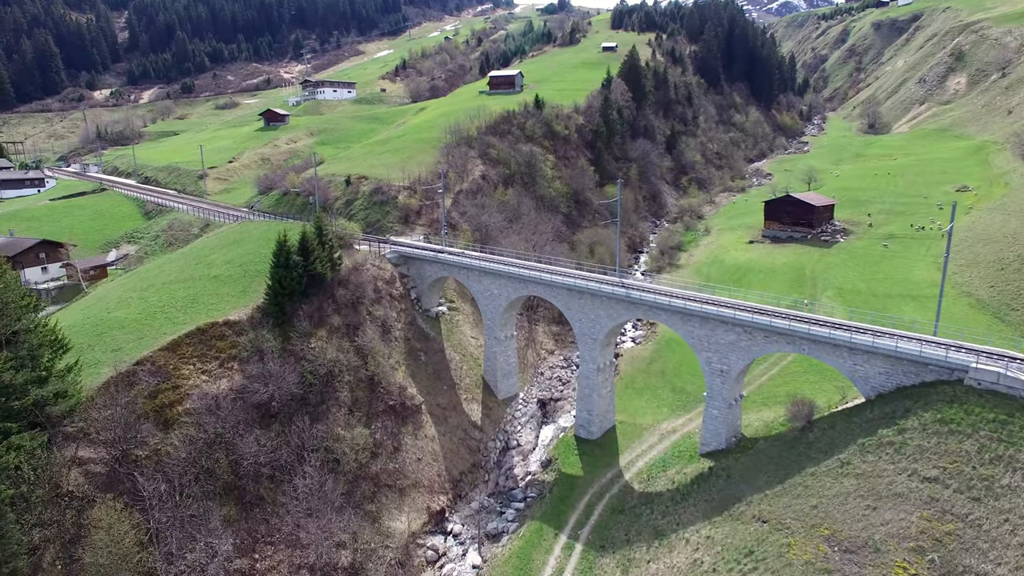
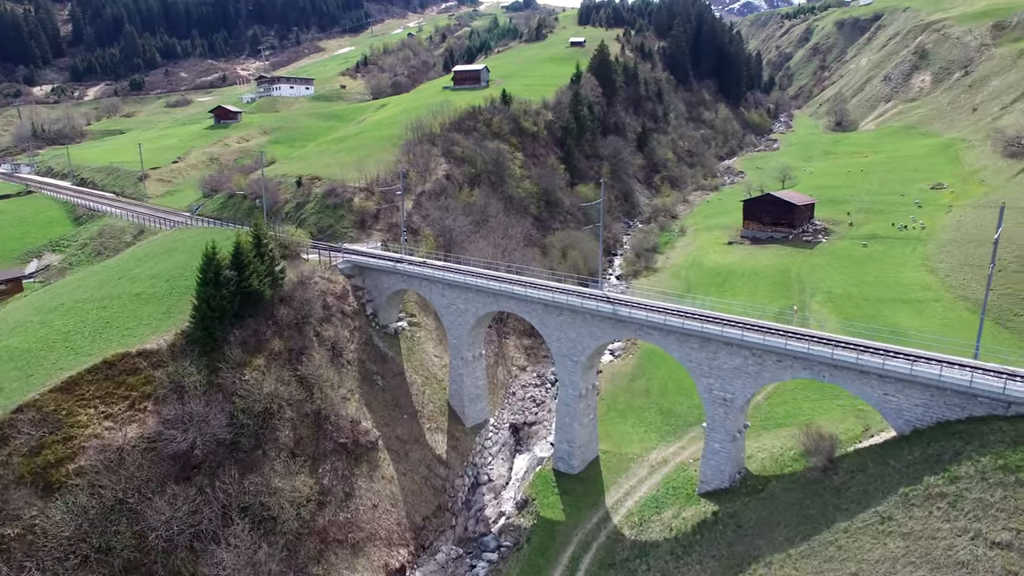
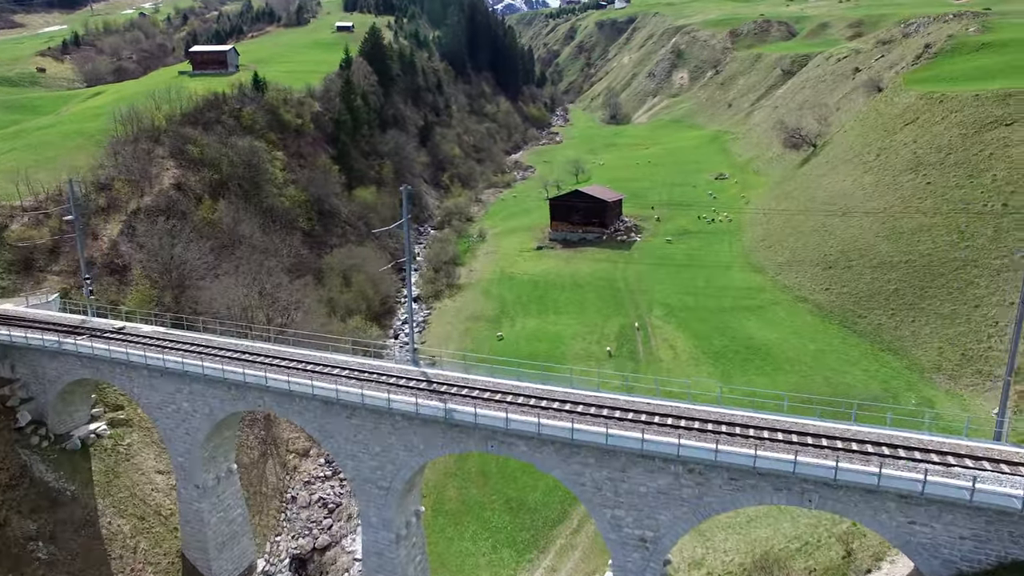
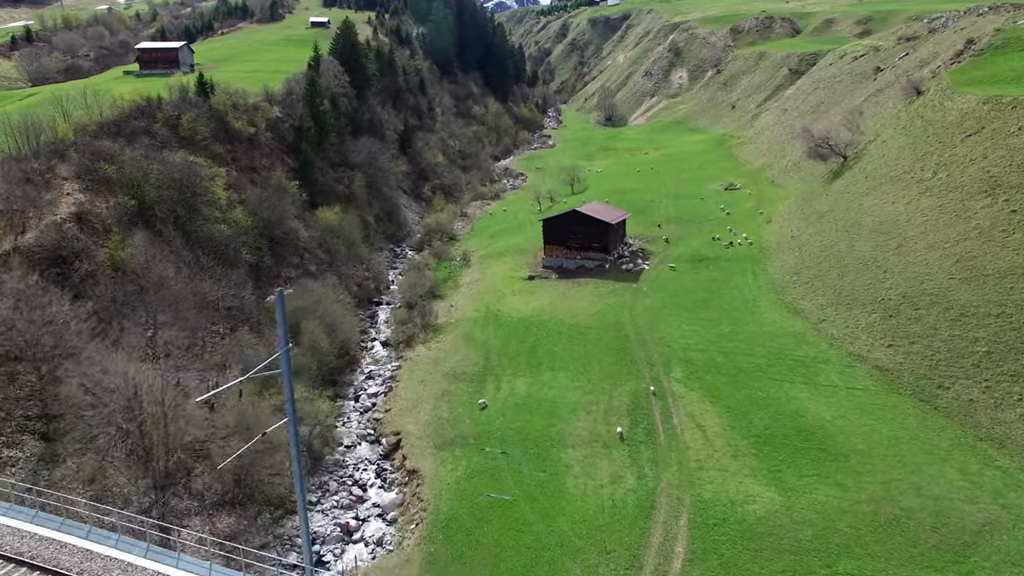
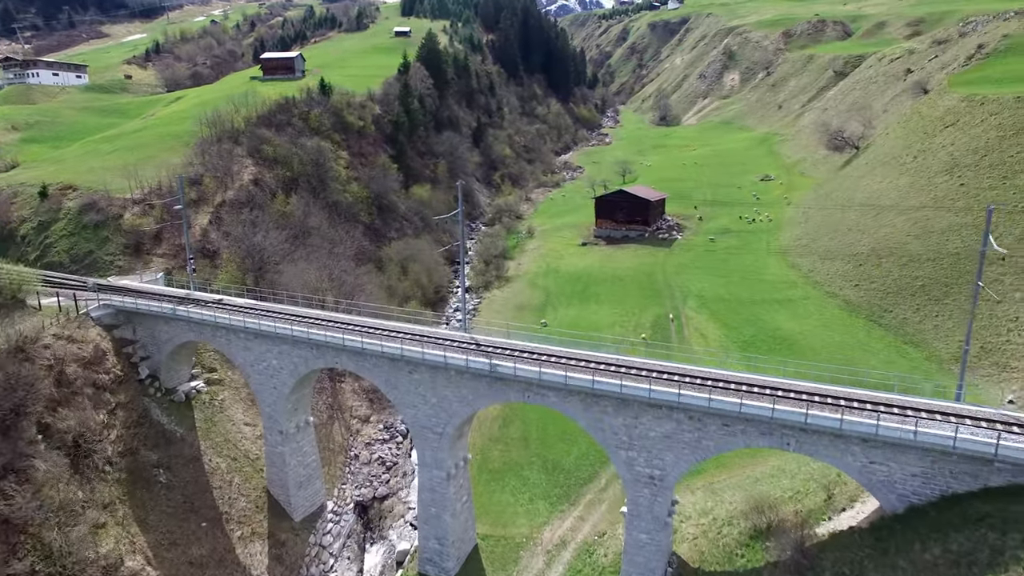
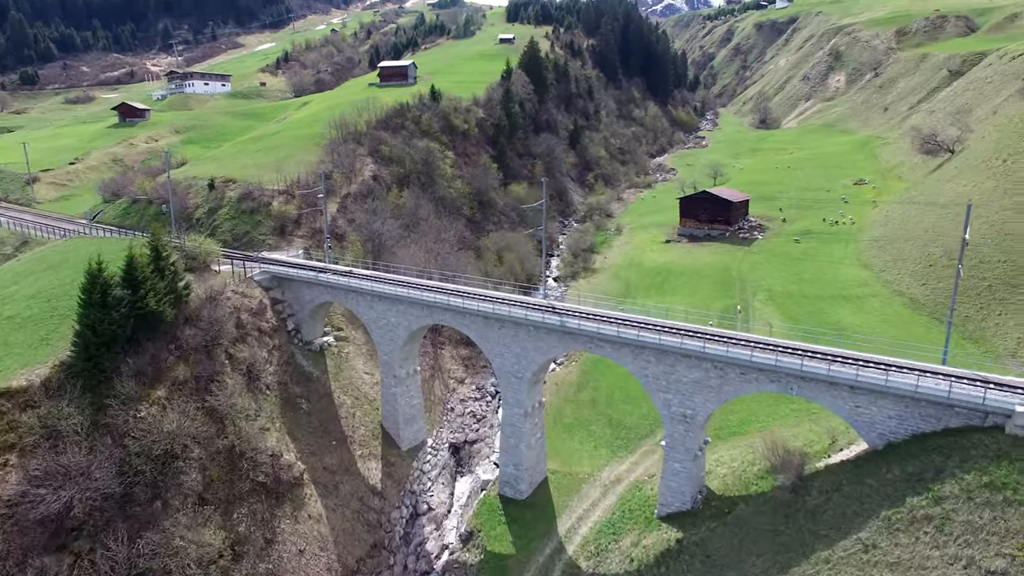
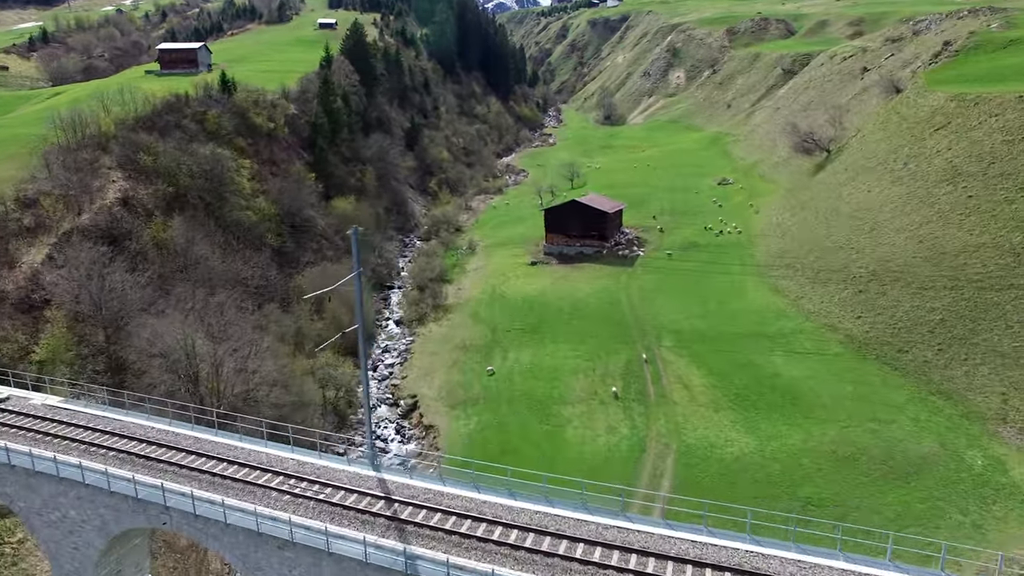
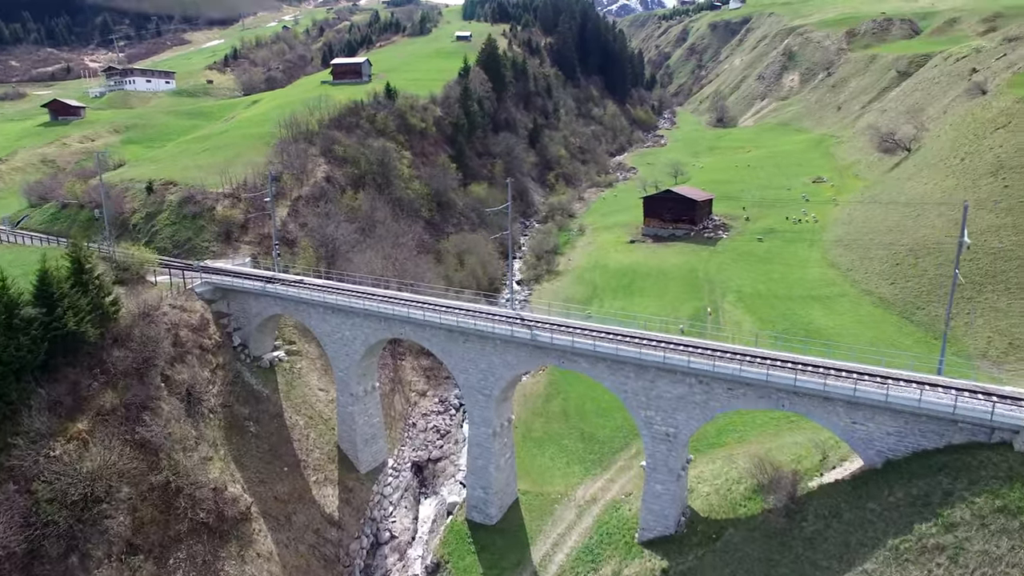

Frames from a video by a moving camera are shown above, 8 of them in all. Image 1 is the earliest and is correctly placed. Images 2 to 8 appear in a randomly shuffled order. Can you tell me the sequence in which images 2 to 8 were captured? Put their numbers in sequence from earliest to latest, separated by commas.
2, 6, 8, 5, 3, 7, 4
